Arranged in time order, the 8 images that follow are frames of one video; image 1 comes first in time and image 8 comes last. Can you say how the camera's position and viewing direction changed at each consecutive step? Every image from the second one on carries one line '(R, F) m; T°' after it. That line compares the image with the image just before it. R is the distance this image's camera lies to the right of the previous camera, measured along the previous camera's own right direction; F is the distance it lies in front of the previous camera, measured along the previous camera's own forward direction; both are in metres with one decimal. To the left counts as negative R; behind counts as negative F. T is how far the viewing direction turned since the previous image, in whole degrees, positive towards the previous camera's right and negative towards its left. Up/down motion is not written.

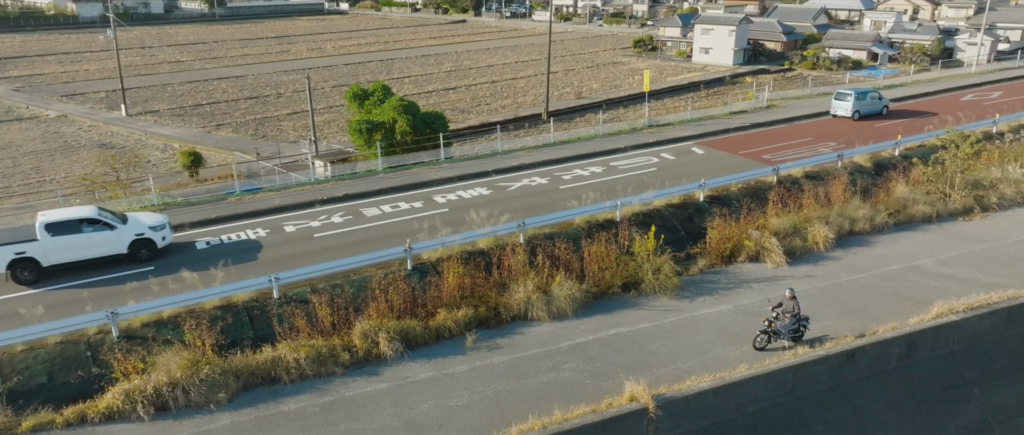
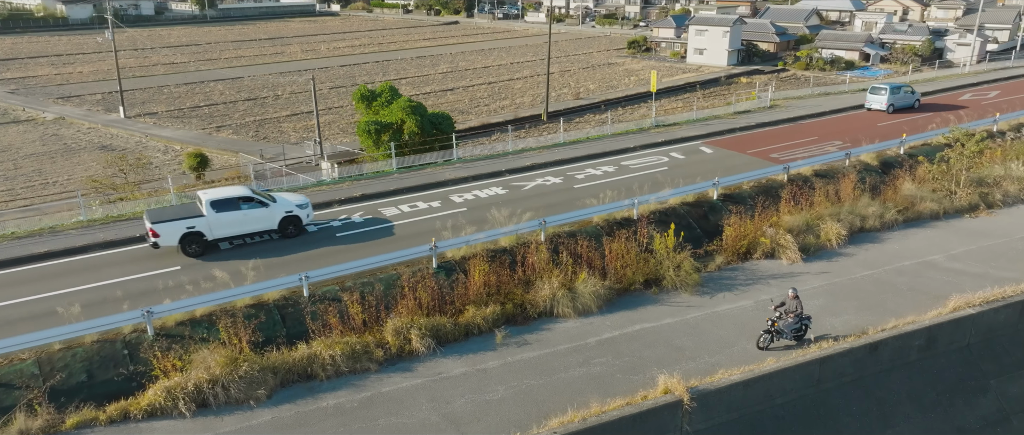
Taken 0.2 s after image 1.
(-0.6, -0.2) m; +1°
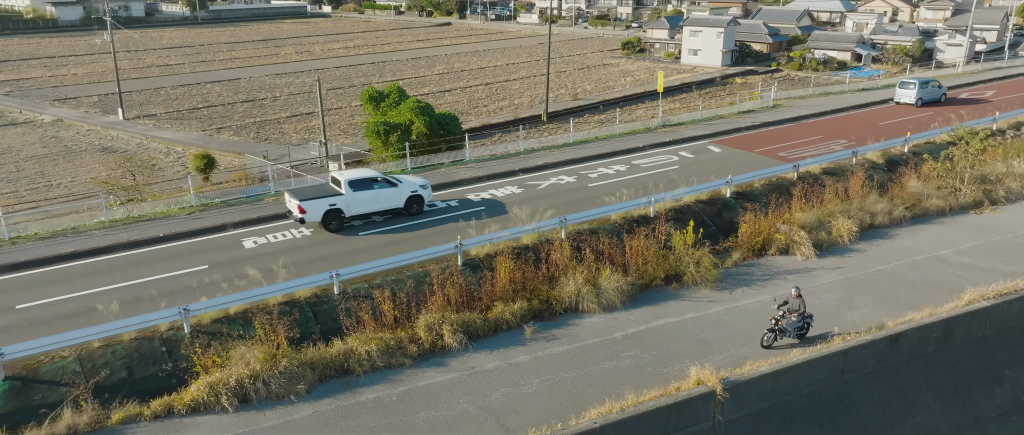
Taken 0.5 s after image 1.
(-0.6, -0.2) m; +1°
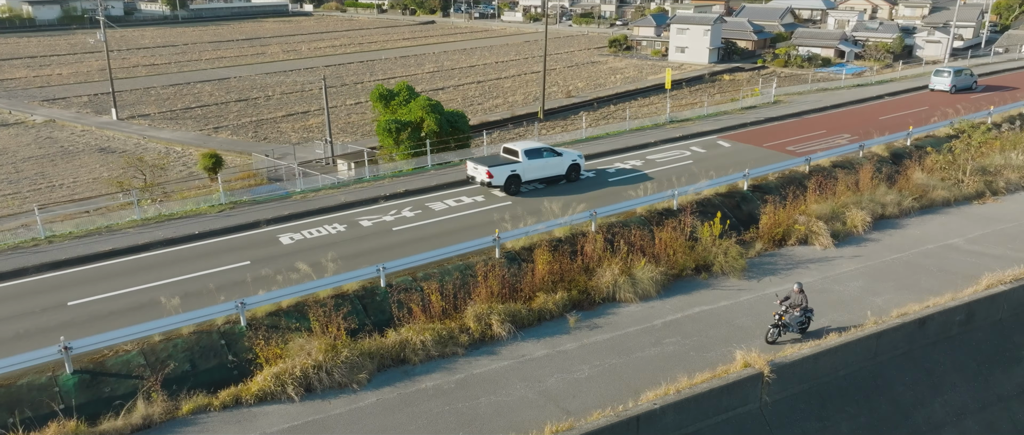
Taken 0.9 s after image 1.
(-1.0, -0.3) m; +2°
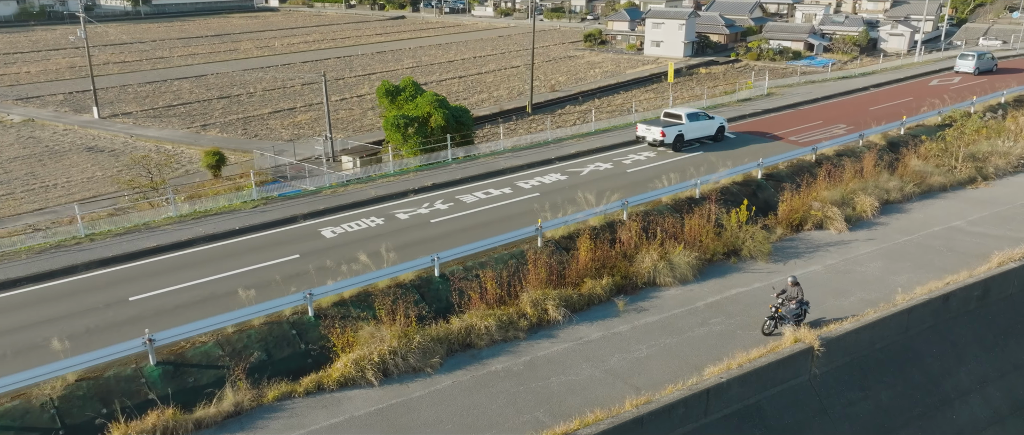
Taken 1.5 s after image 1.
(-1.4, -0.4) m; +3°
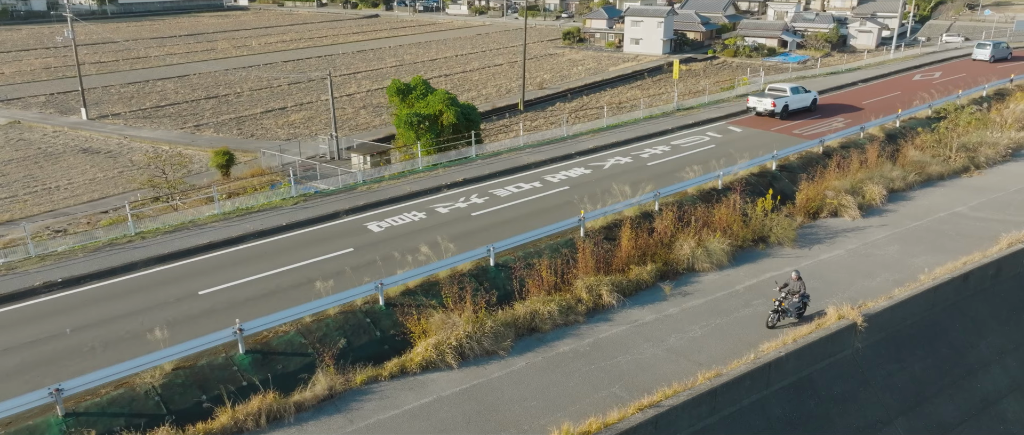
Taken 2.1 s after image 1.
(-1.4, -0.5) m; +3°
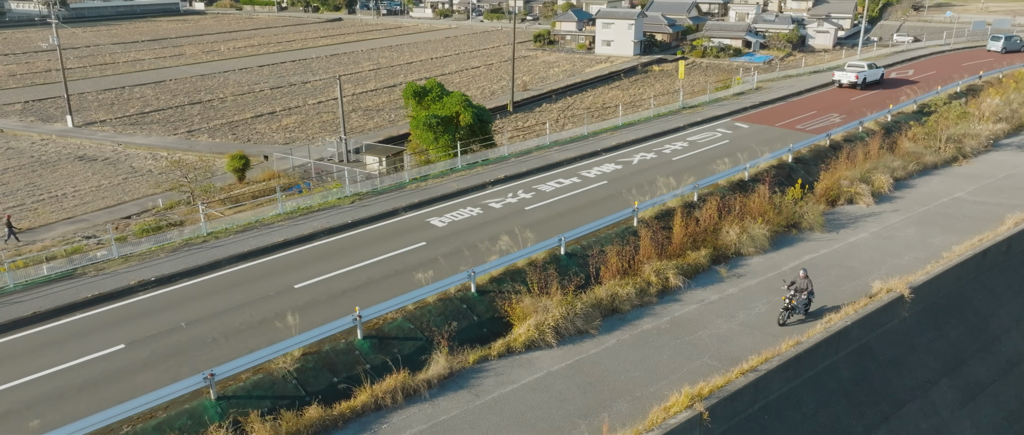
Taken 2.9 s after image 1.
(-2.1, -0.8) m; +4°
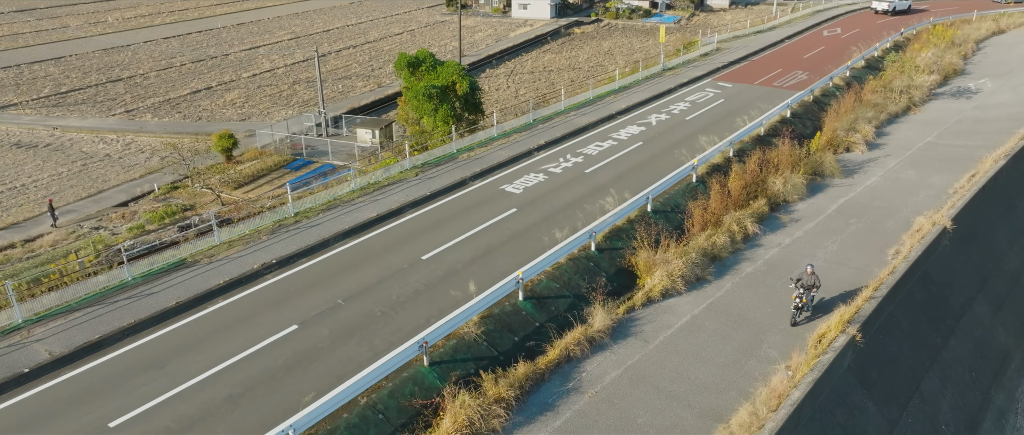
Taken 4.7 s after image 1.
(-4.1, -0.4) m; +9°
